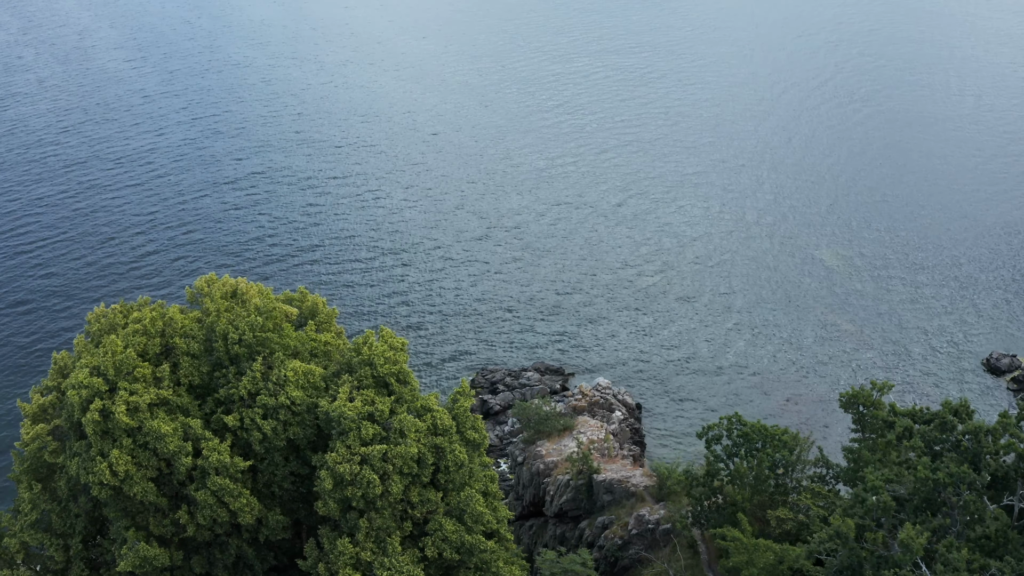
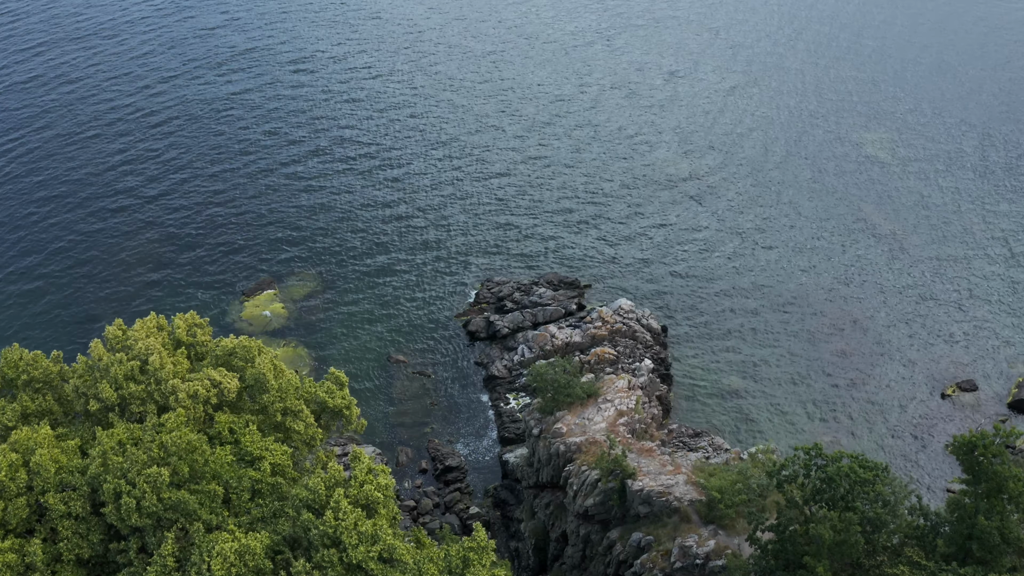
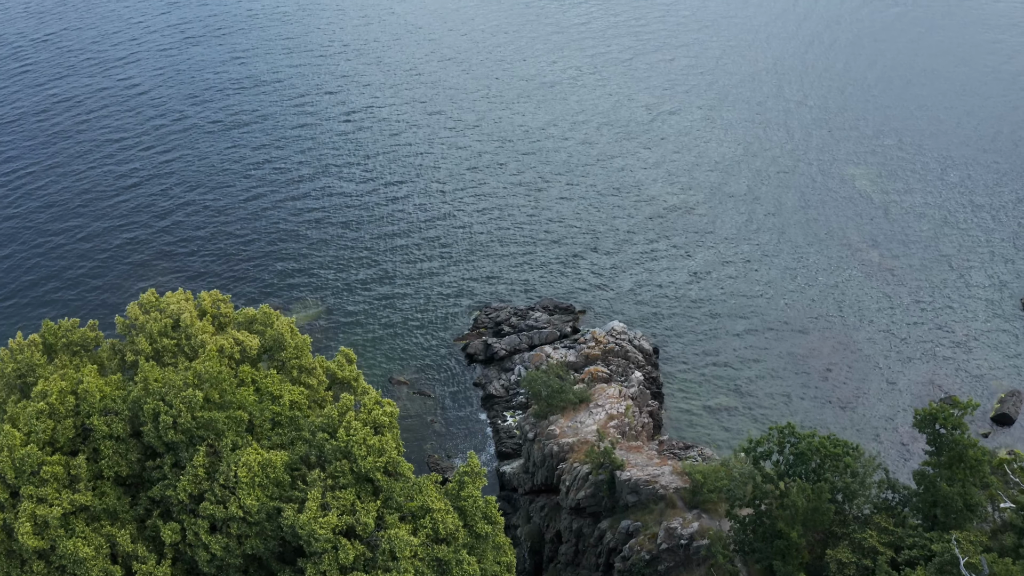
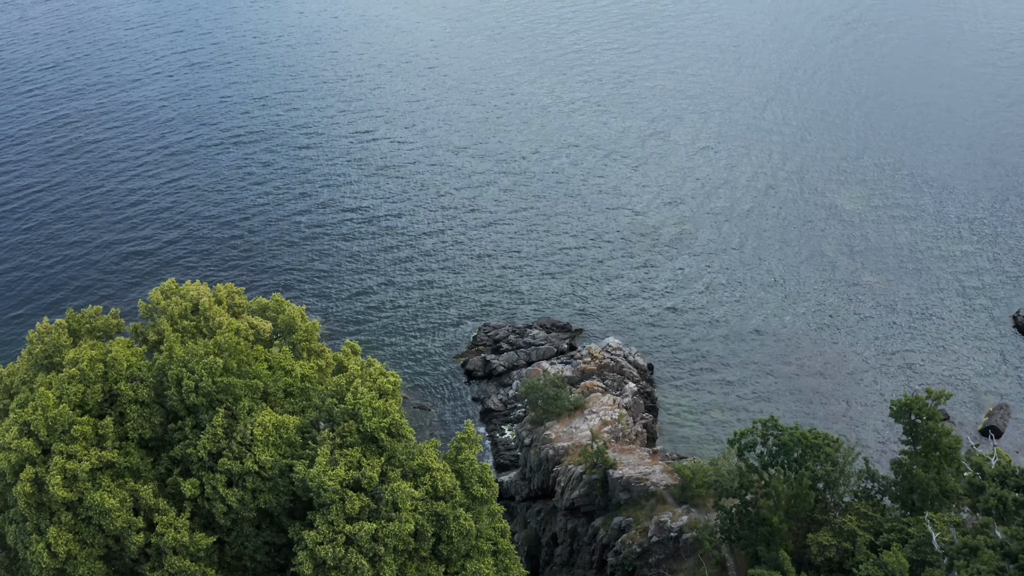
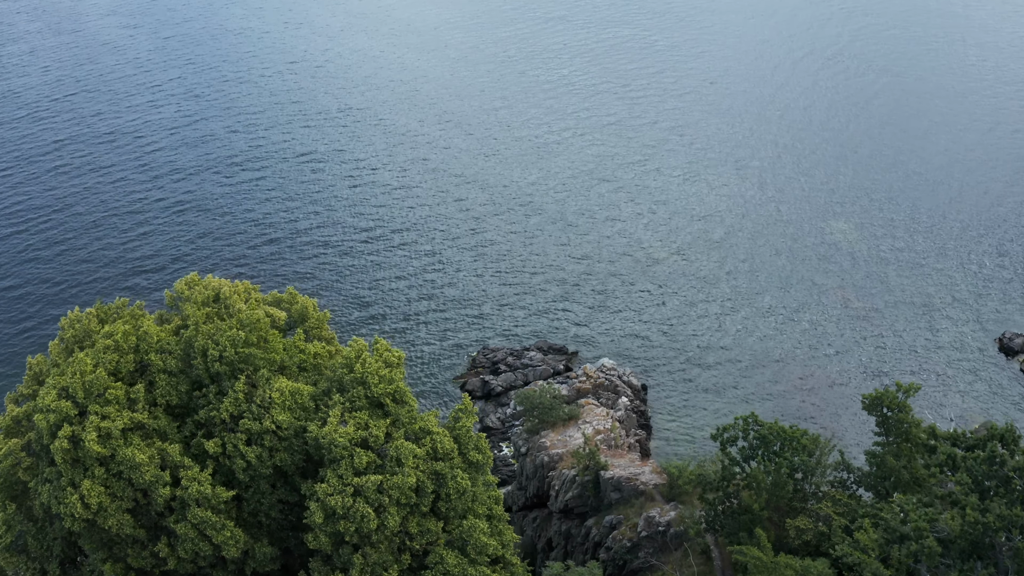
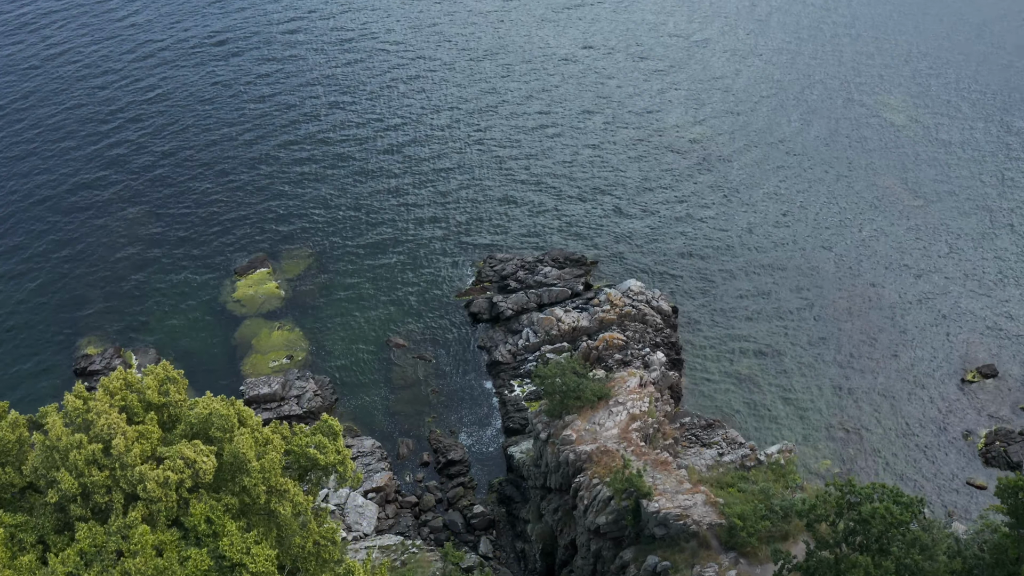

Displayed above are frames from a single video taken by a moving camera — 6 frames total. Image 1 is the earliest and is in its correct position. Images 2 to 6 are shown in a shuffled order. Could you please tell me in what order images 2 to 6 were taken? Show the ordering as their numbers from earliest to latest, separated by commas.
5, 4, 3, 2, 6
